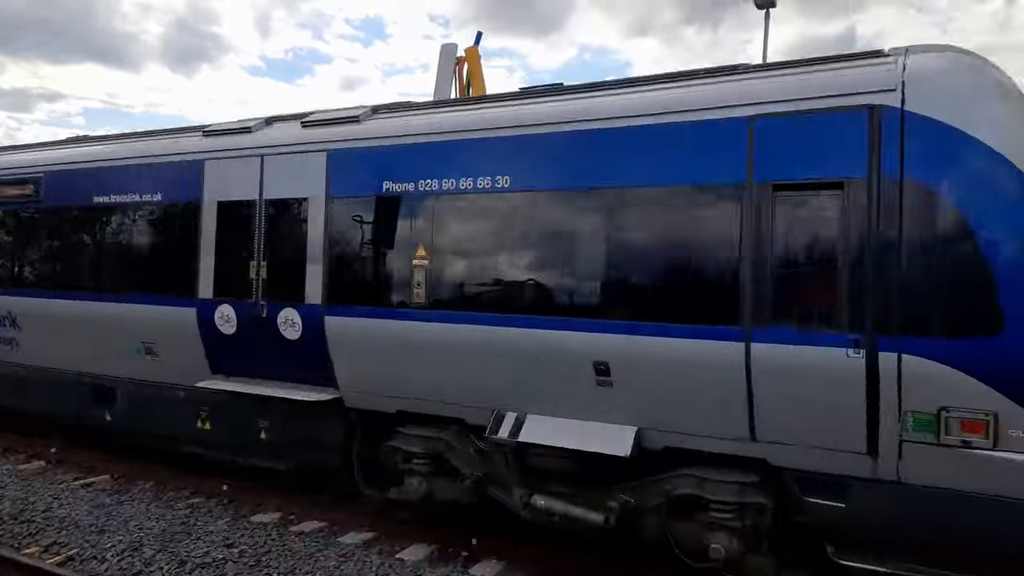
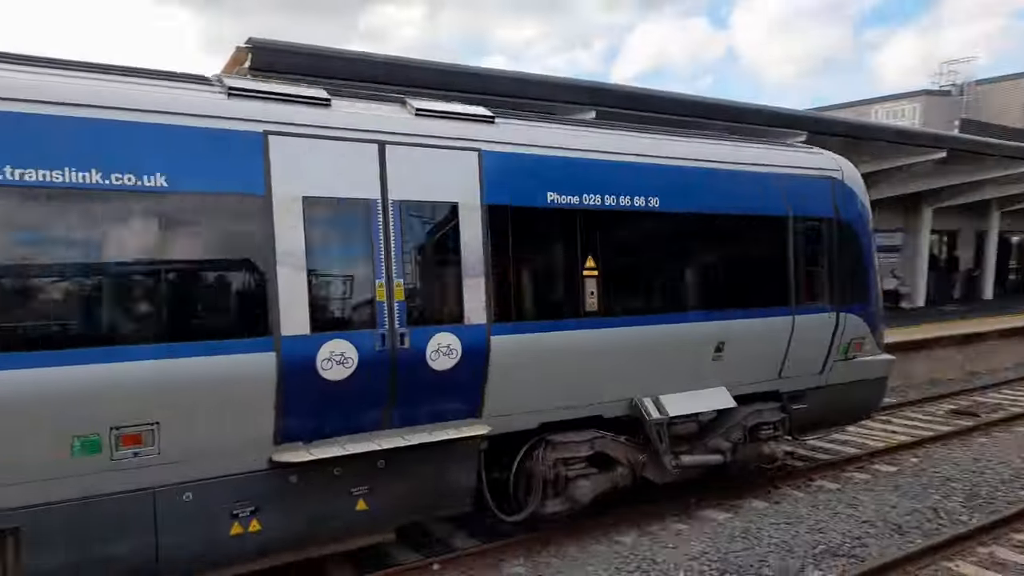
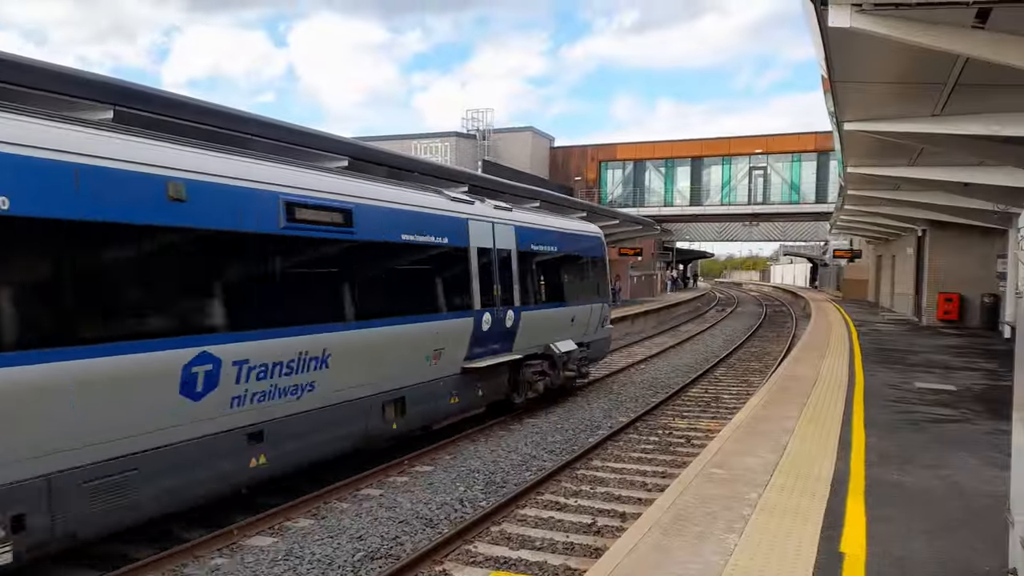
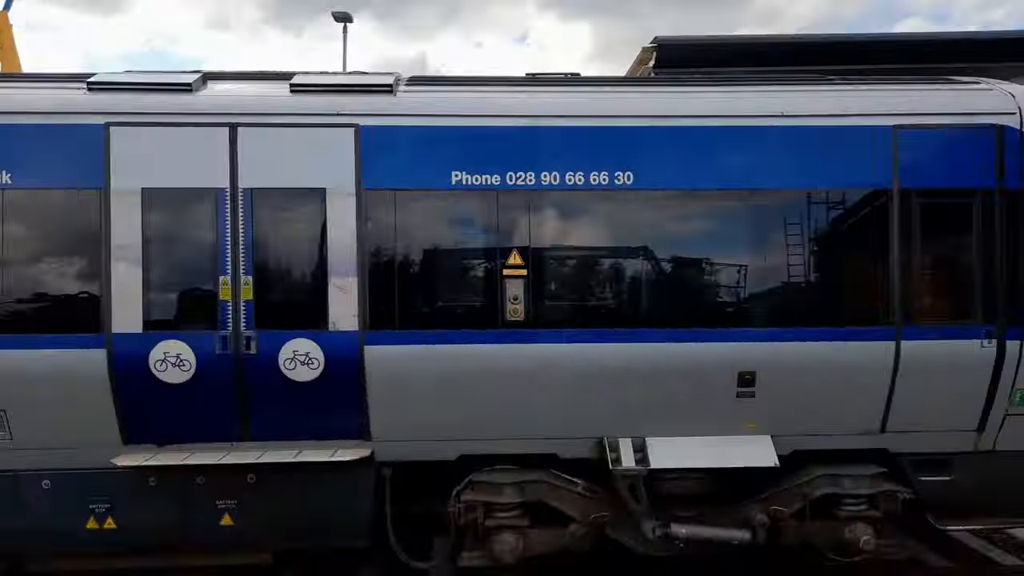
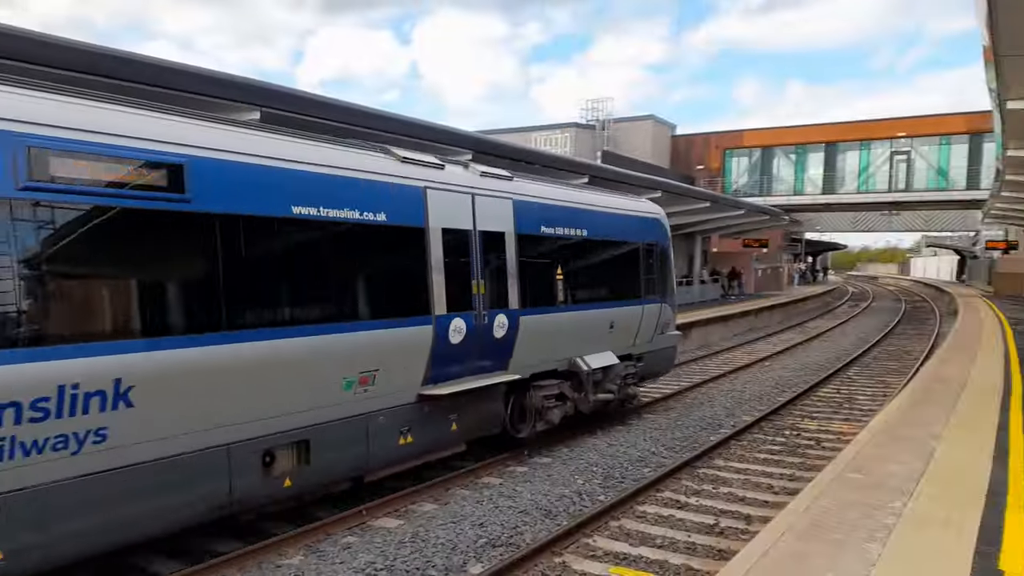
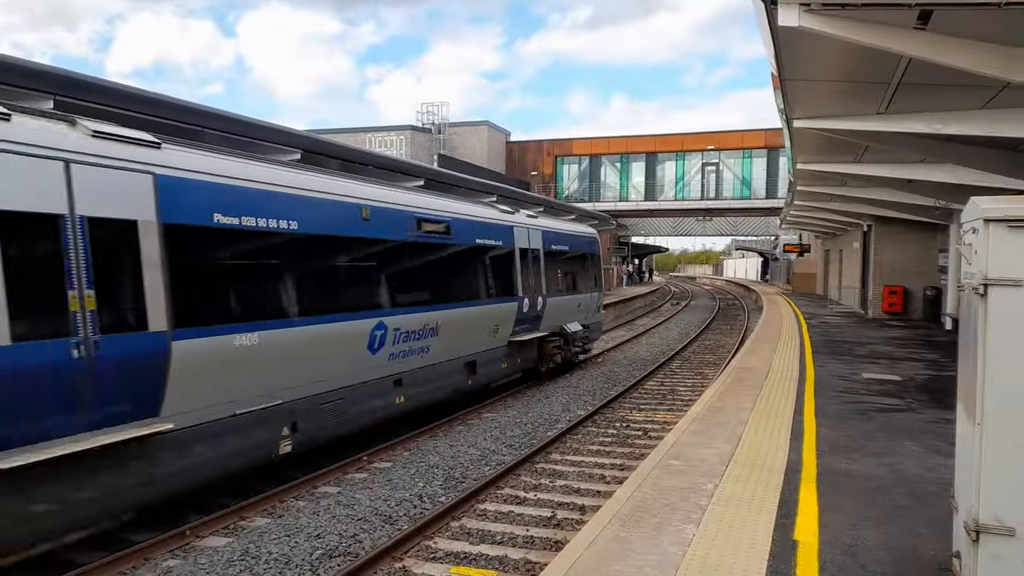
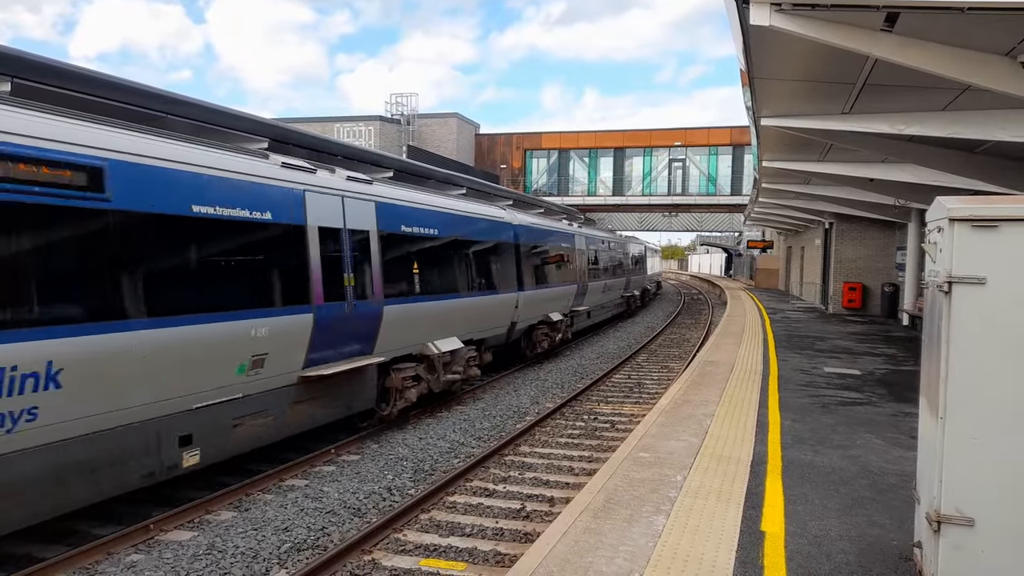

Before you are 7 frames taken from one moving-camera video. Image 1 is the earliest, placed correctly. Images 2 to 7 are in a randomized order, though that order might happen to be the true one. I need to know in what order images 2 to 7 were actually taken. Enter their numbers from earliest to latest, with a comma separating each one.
4, 2, 5, 3, 6, 7
